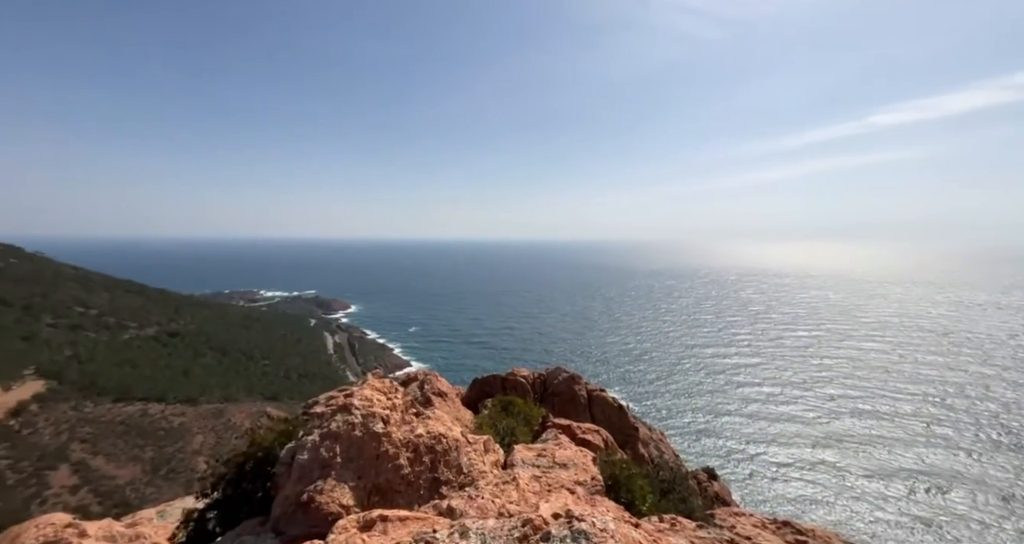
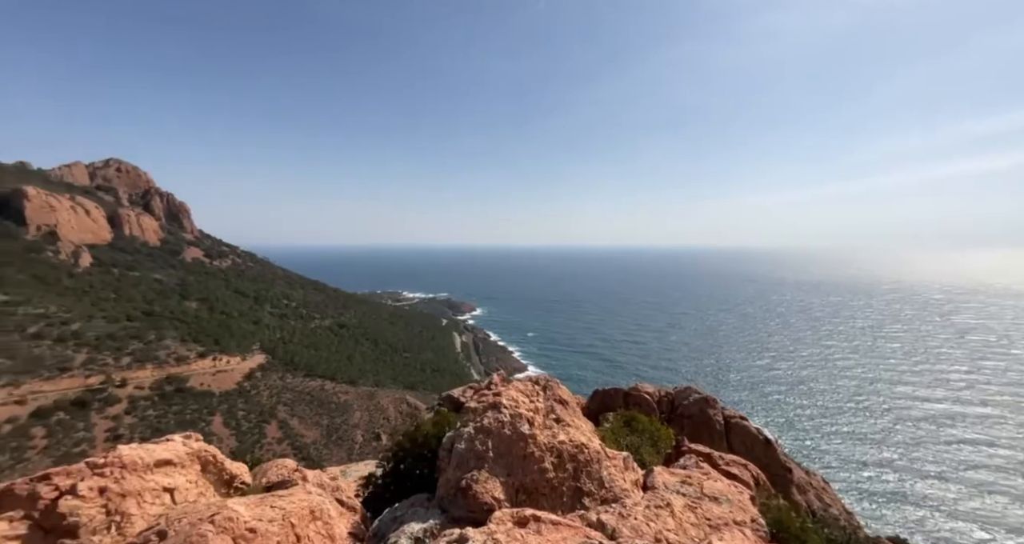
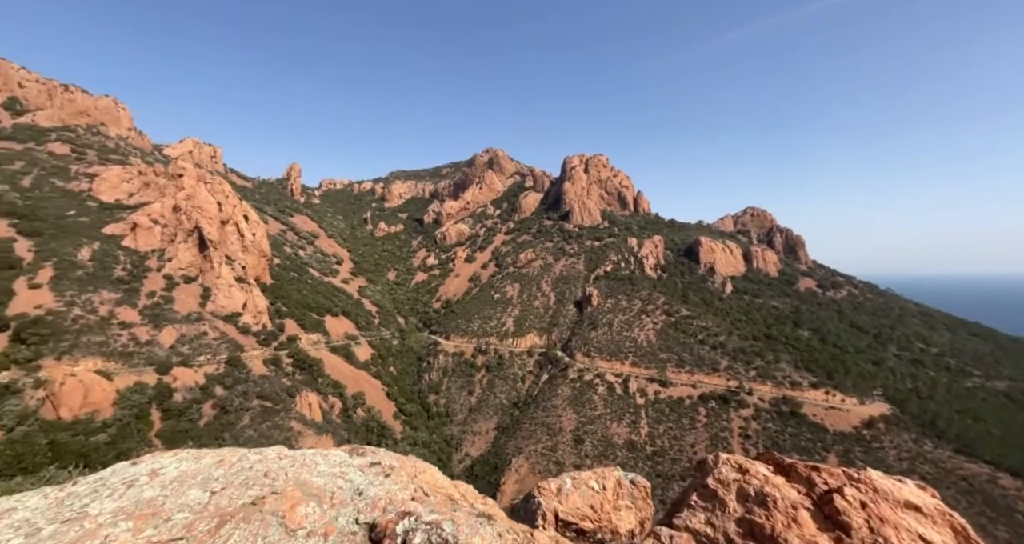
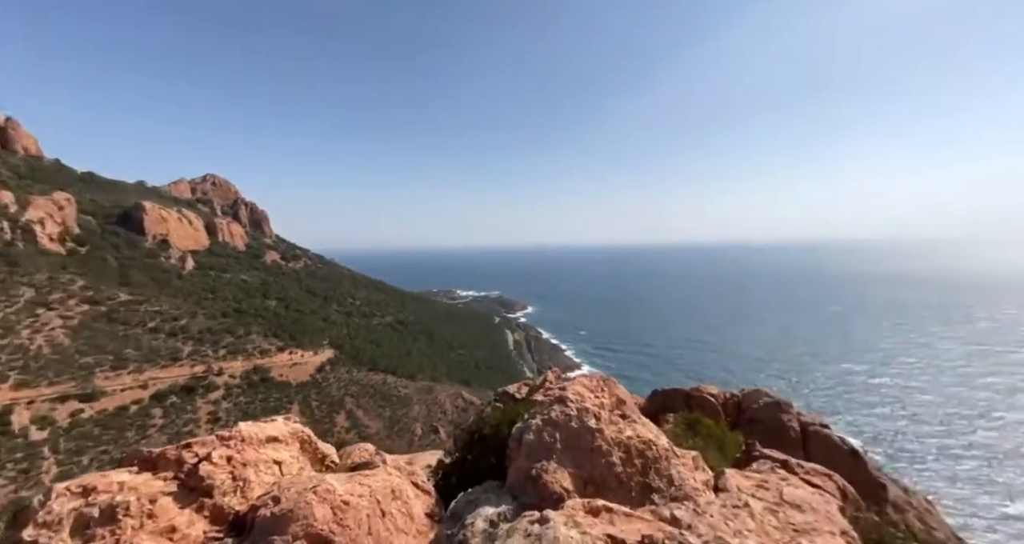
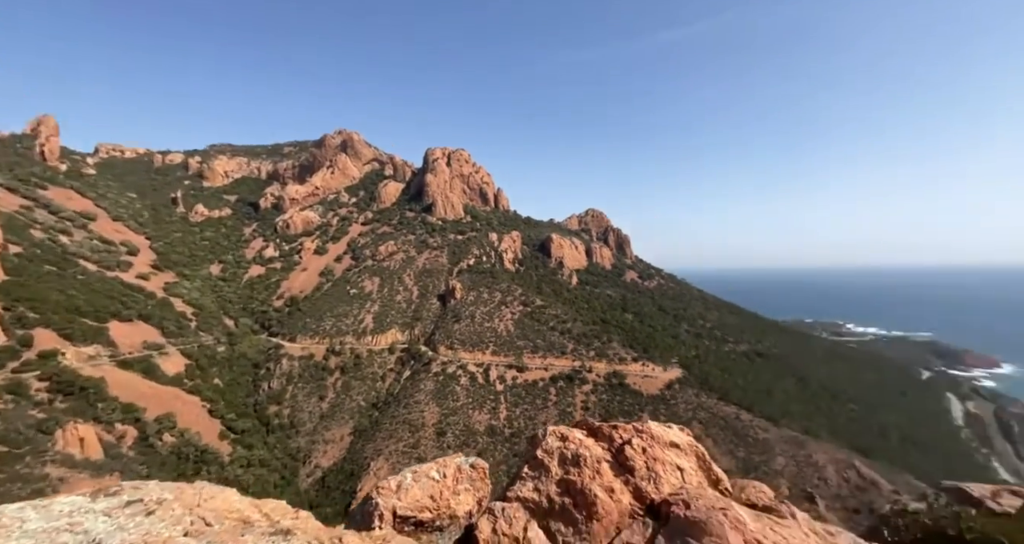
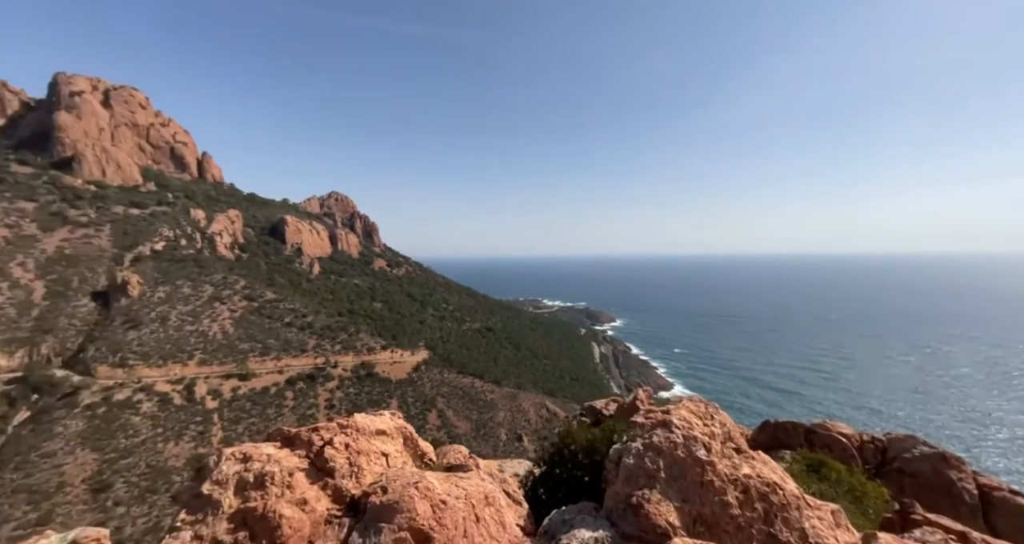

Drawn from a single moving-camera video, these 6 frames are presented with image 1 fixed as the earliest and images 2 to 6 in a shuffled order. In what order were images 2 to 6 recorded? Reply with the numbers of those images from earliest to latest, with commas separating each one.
2, 6, 3, 5, 4
